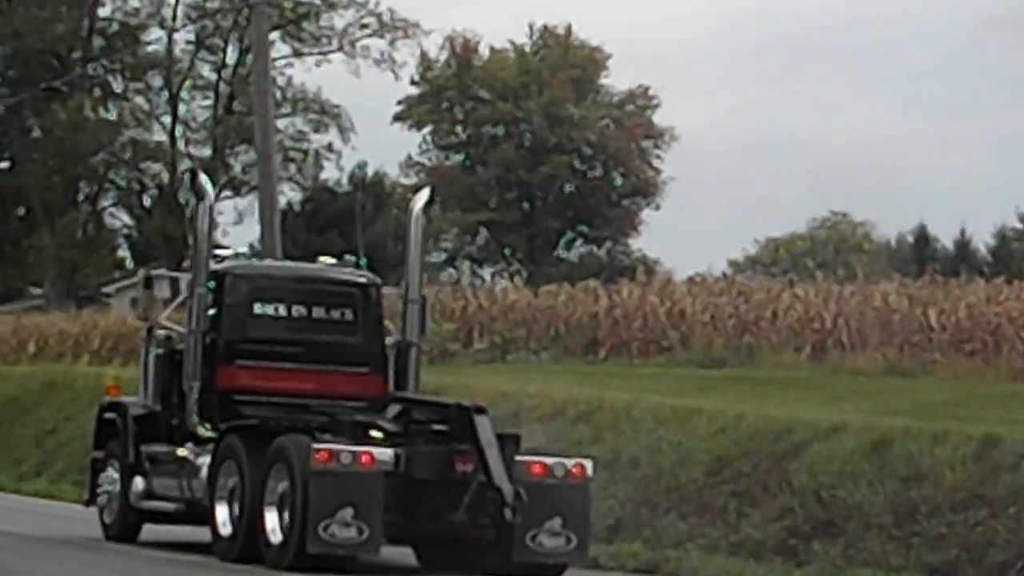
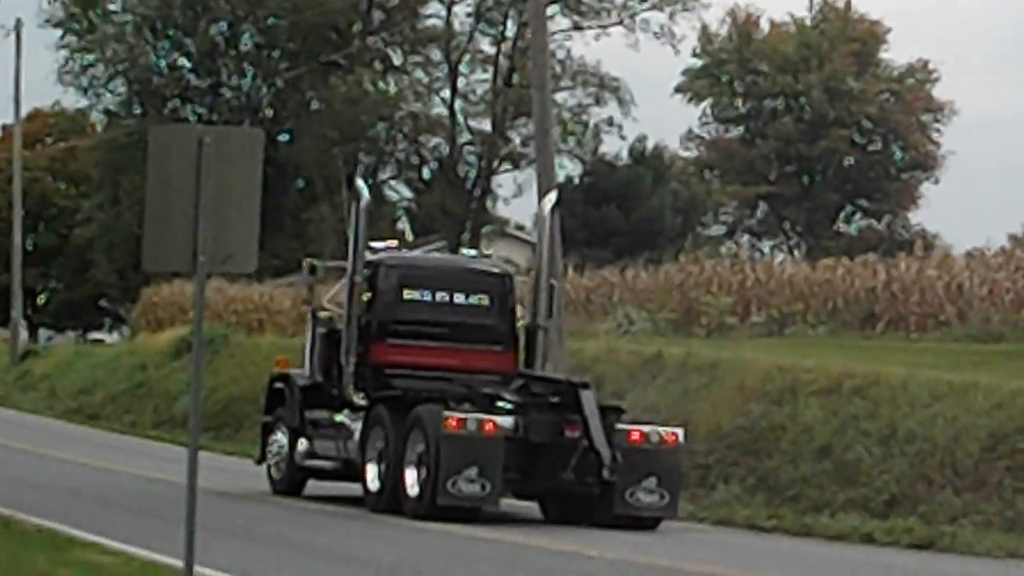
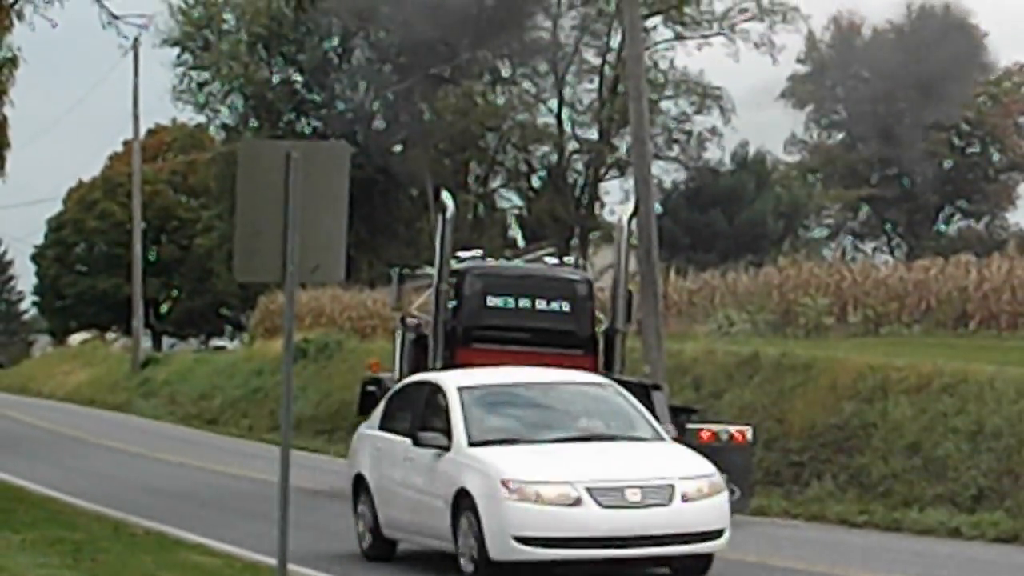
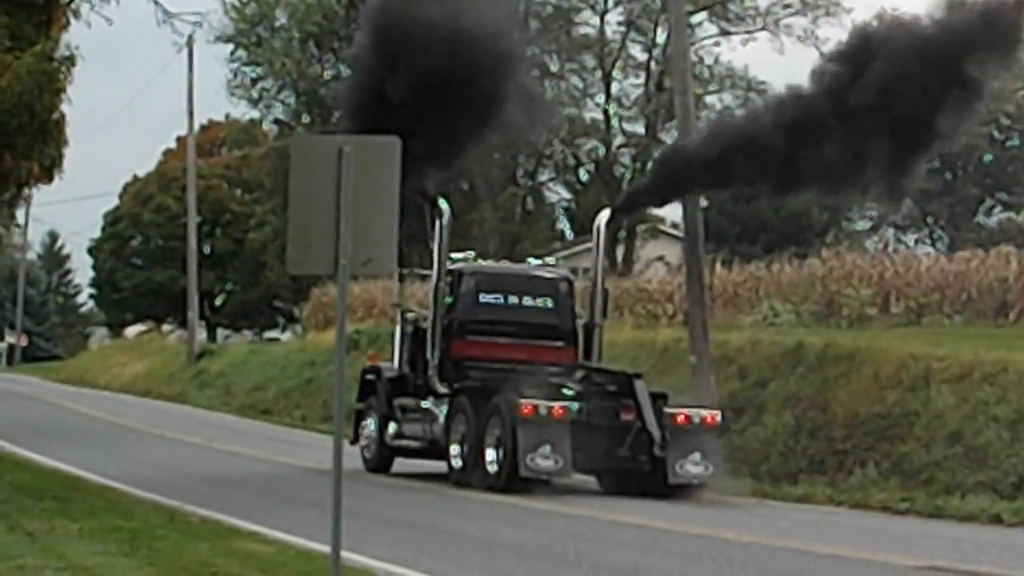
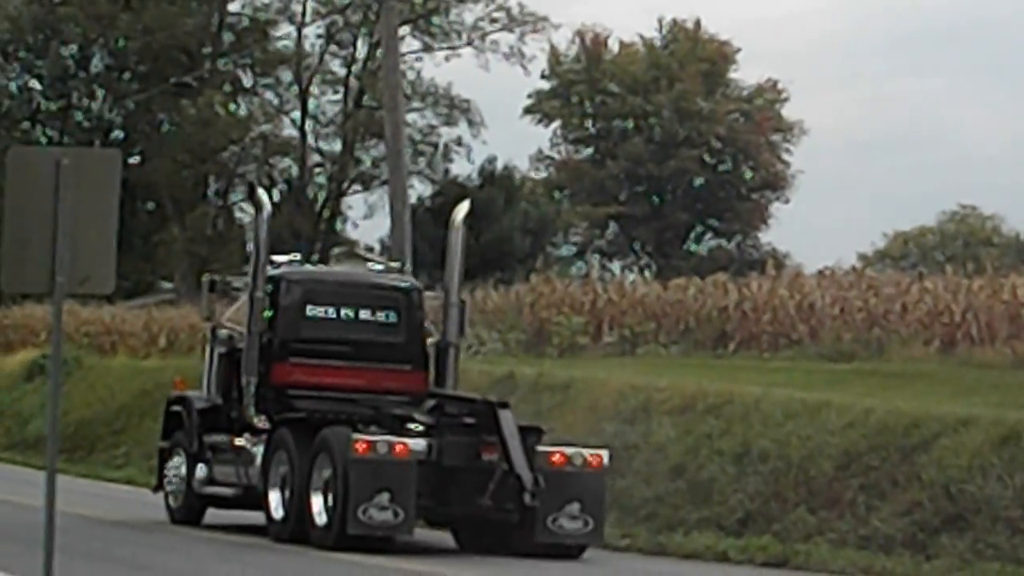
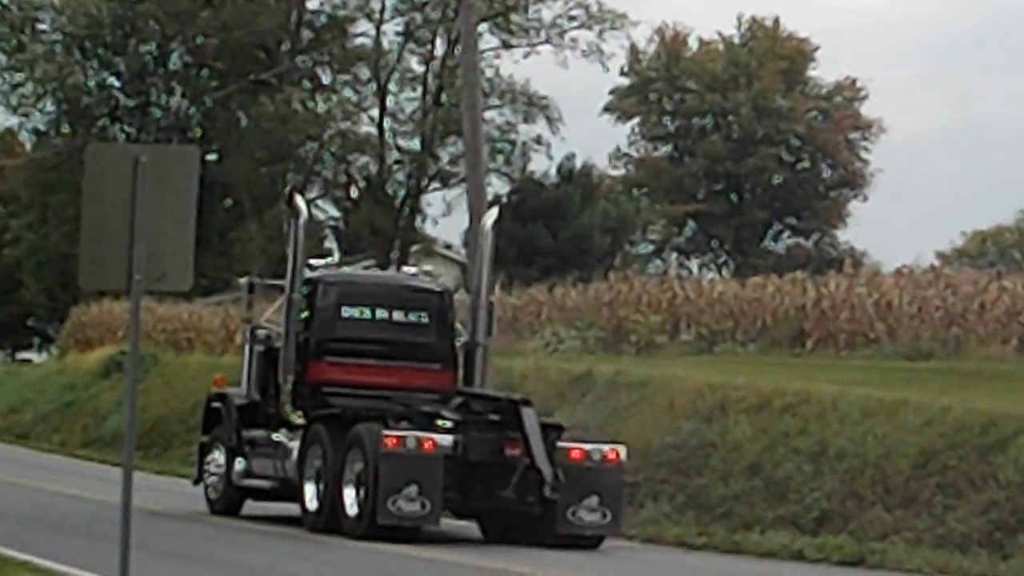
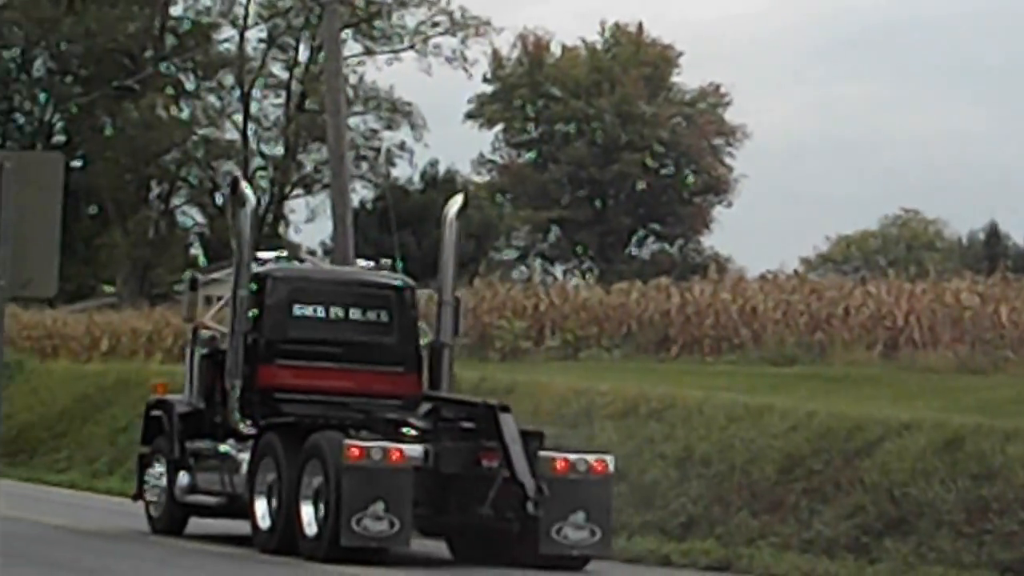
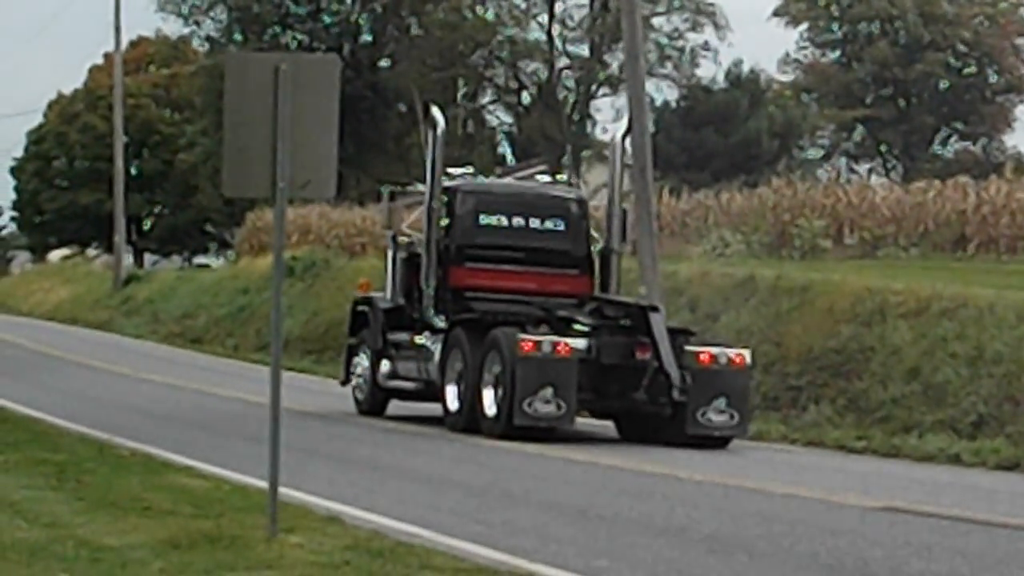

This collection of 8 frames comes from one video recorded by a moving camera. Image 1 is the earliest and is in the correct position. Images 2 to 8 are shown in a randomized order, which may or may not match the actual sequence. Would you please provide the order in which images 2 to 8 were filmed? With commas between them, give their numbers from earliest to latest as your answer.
7, 5, 6, 2, 8, 3, 4
